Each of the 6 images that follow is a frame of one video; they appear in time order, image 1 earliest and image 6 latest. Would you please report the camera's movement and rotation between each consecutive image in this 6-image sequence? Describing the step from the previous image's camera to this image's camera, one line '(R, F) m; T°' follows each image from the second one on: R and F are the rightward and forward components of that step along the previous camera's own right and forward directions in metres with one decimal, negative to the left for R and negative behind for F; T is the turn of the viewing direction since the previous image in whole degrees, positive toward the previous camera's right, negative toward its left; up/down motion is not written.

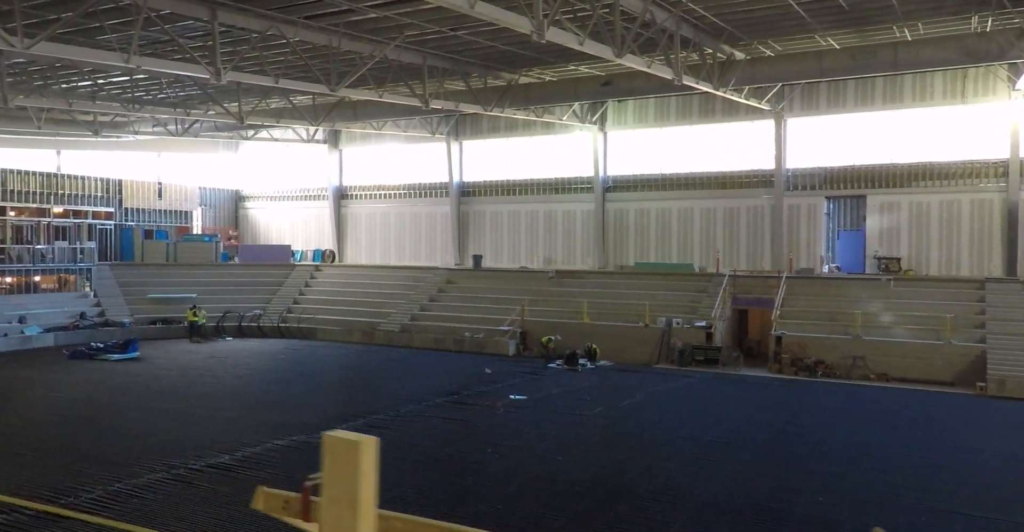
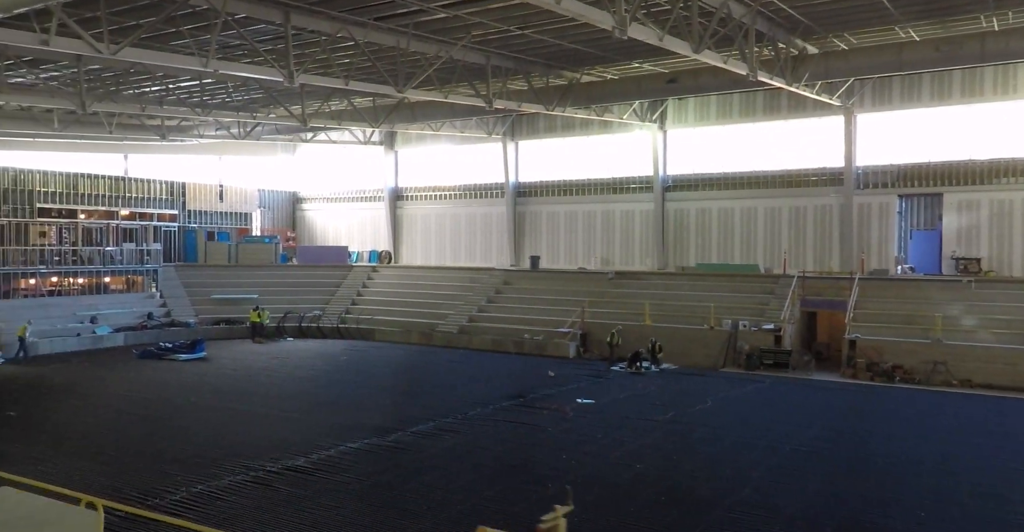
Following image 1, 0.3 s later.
(-0.5, +0.2) m; -3°
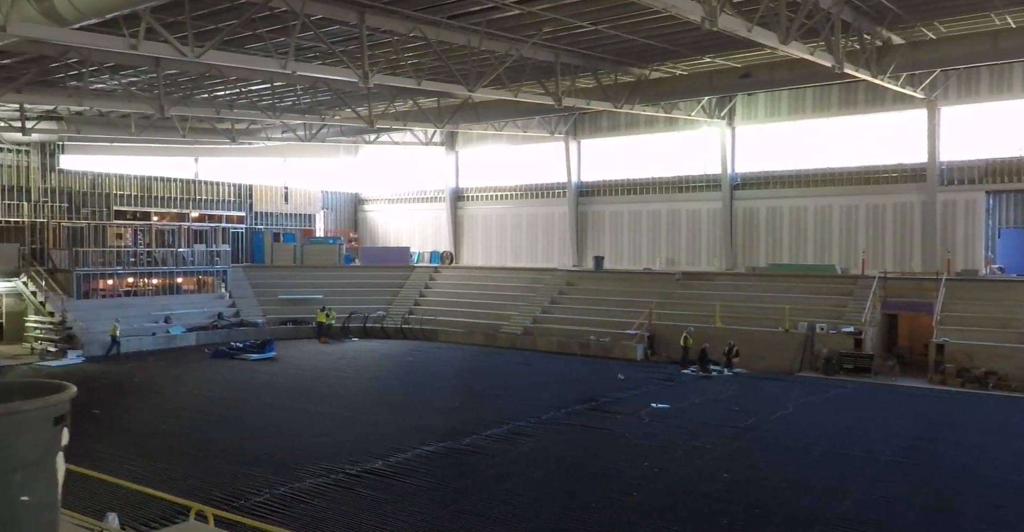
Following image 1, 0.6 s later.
(-0.4, +0.3) m; -4°
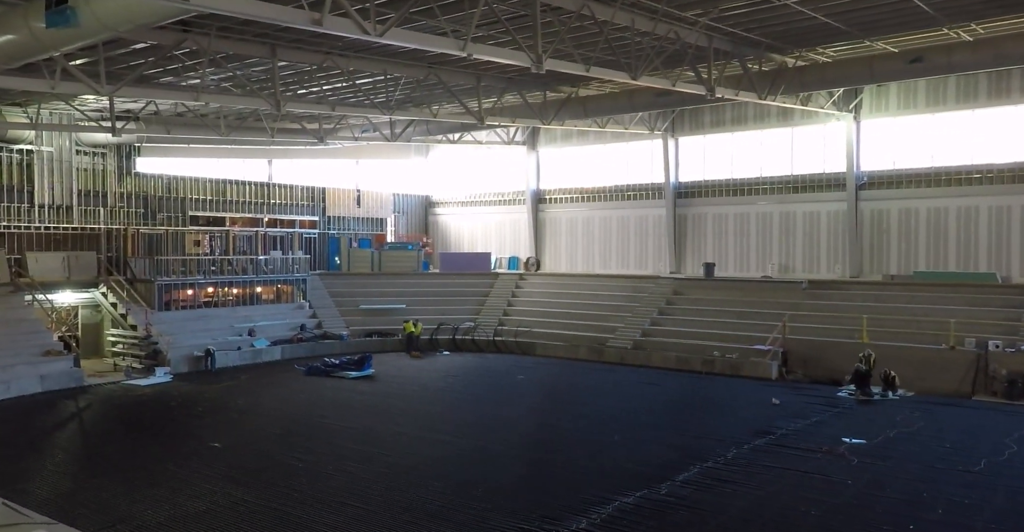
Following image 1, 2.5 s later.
(-2.6, +2.2) m; -2°
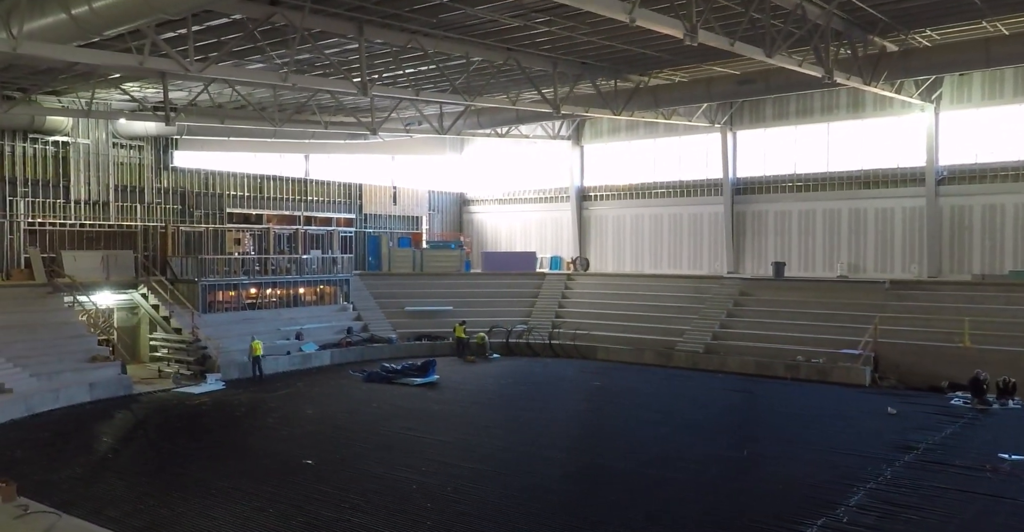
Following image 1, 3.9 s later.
(-2.1, +1.5) m; 0°
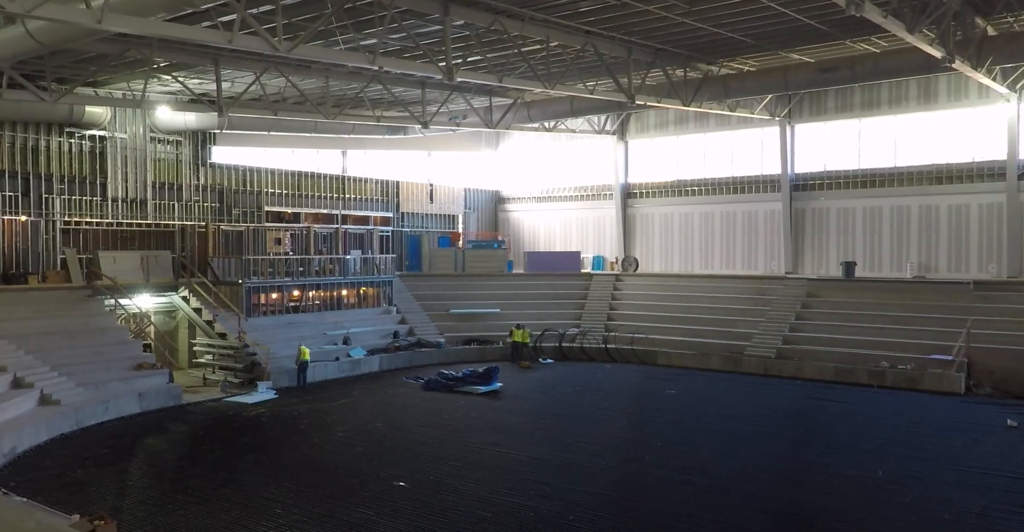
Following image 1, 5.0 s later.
(-1.6, +1.3) m; 0°
